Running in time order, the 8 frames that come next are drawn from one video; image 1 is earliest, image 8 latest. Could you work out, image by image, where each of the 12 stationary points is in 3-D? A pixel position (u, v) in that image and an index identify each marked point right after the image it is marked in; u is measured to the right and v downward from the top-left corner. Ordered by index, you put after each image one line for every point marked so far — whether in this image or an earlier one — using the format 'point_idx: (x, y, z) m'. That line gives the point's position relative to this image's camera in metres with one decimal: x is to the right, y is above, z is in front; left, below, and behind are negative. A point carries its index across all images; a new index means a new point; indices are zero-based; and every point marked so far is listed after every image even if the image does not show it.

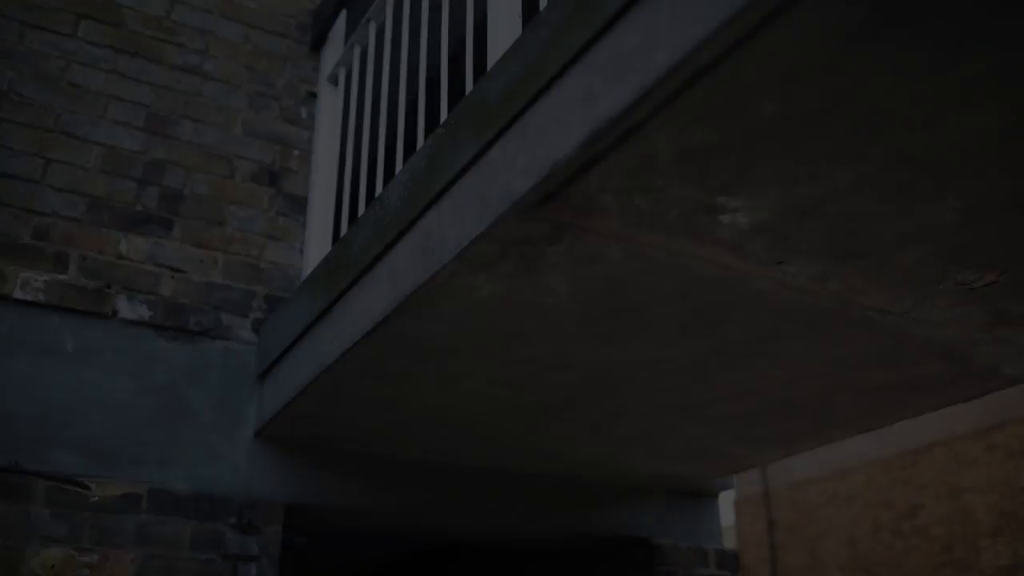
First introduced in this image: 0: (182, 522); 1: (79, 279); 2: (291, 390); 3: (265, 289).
0: (-0.9, -0.6, +2.7) m
1: (-1.2, 0.0, +2.8) m
2: (-0.6, -0.3, +2.7) m
3: (-0.8, 0.0, +3.1) m
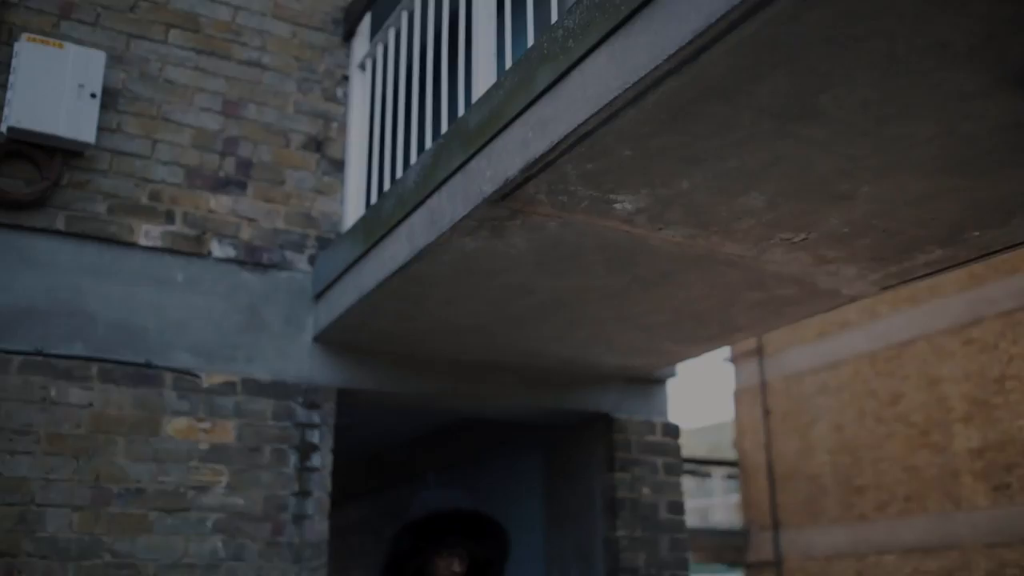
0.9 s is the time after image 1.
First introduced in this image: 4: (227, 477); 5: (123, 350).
0: (-0.9, -0.4, +3.8) m
1: (-1.3, +0.2, +3.9) m
2: (-0.6, -0.1, +3.8) m
3: (-0.8, +0.2, +4.1) m
4: (-1.0, -0.7, +3.7) m
5: (-1.4, -0.2, +3.6) m
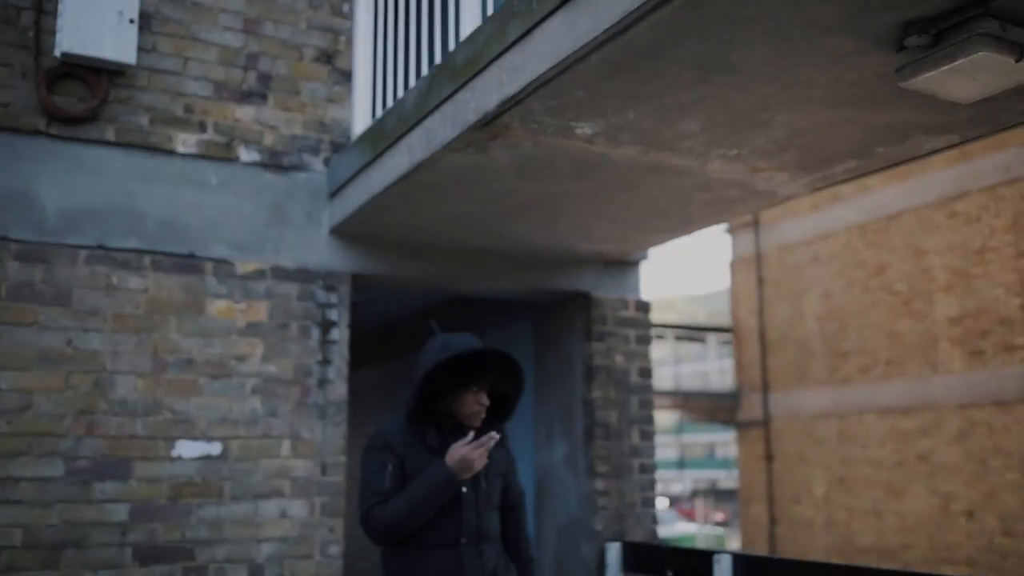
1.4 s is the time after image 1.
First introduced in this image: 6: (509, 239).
0: (-1.0, 0.0, +4.5) m
1: (-1.3, +0.7, +4.5) m
2: (-0.7, +0.4, +4.4) m
3: (-0.9, +0.7, +4.7) m
4: (-1.1, -0.3, +4.4) m
5: (-1.5, +0.2, +4.3) m
6: (0.0, +0.2, +4.7) m
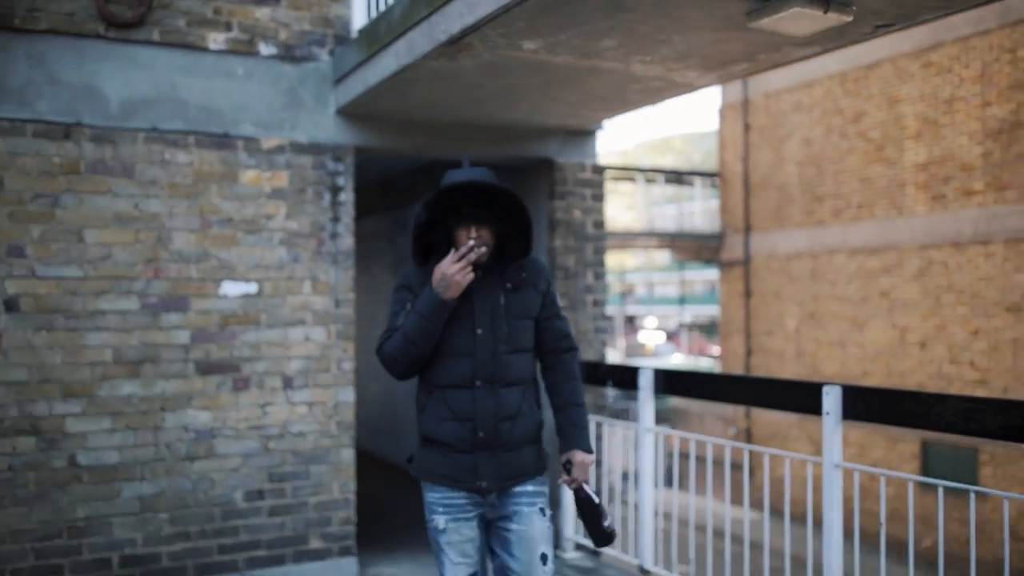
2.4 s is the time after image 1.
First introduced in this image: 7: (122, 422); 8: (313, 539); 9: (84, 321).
0: (-1.1, +0.7, +5.6) m
1: (-1.5, +1.4, +5.4) m
2: (-0.8, +1.0, +5.4) m
3: (-1.0, +1.5, +5.7) m
4: (-1.2, +0.4, +5.5) m
5: (-1.6, +0.9, +5.3) m
6: (-0.2, +1.0, +5.8) m
7: (-2.0, -0.7, +5.1) m
8: (-1.1, -1.4, +5.5) m
9: (-2.1, -0.2, +5.1) m
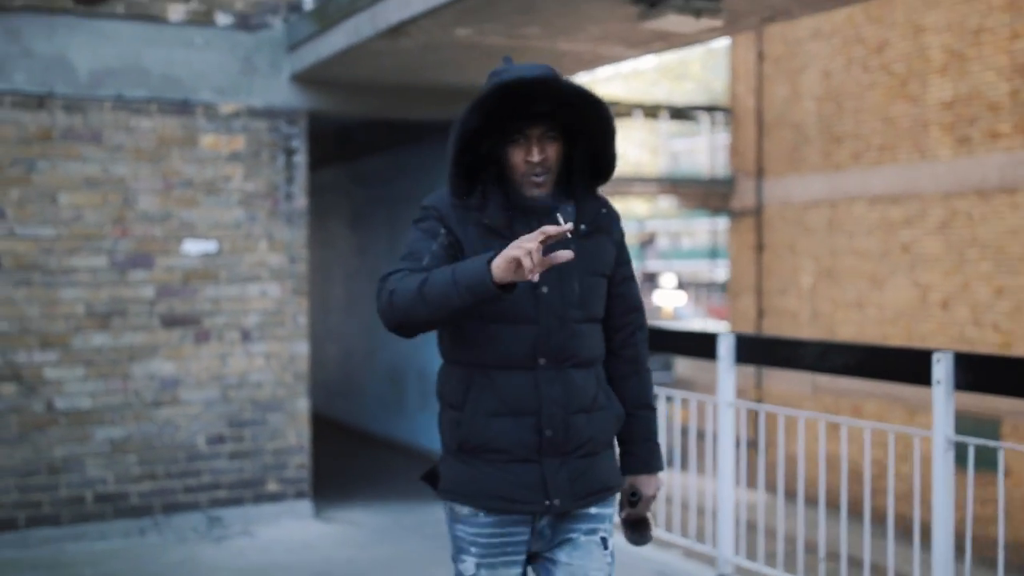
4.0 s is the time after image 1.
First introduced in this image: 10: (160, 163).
0: (-1.4, +1.0, +5.8) m
1: (-1.8, +1.6, +5.7) m
2: (-1.2, +1.3, +5.6) m
3: (-1.3, +1.7, +5.9) m
4: (-1.5, +0.7, +5.8) m
5: (-1.9, +1.1, +5.7) m
6: (-0.4, +1.2, +5.9) m
7: (-2.3, -0.5, +5.6) m
8: (-1.4, -1.1, +5.9) m
9: (-2.5, +0.1, +5.5) m
10: (-2.0, +0.7, +5.7) m
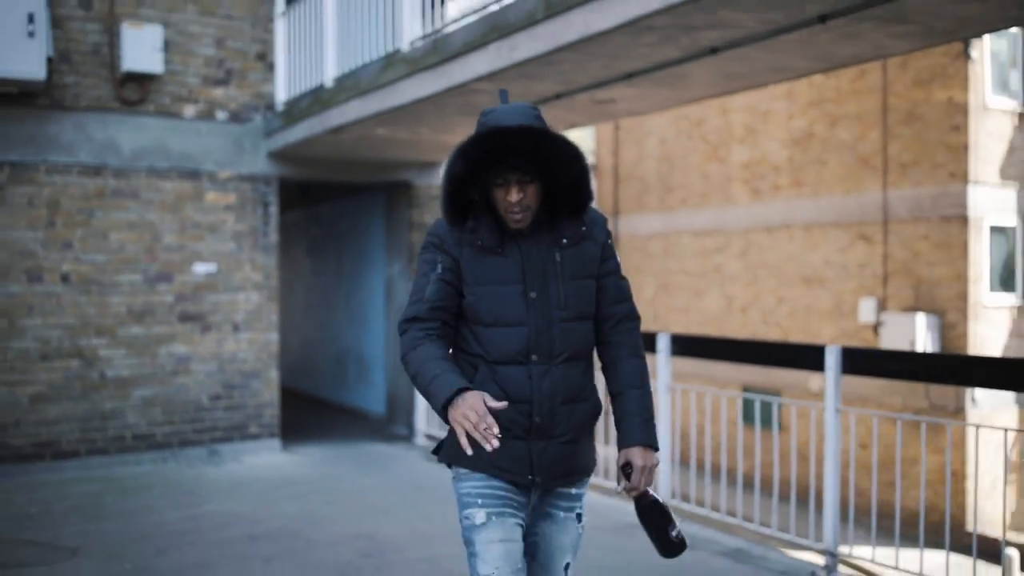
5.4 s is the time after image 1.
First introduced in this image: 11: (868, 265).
0: (-2.3, +0.9, +8.6) m
1: (-2.6, +1.5, +8.5) m
2: (-2.0, +1.2, +8.5) m
3: (-2.1, +1.6, +8.7) m
4: (-2.4, +0.6, +8.6) m
5: (-2.8, +1.0, +8.4) m
6: (-1.3, +1.2, +8.8) m
7: (-3.1, -0.5, +8.3) m
8: (-2.2, -1.2, +8.6) m
9: (-3.3, 0.0, +8.3) m
10: (-2.8, +0.6, +8.4) m
11: (+3.6, +0.2, +10.0) m
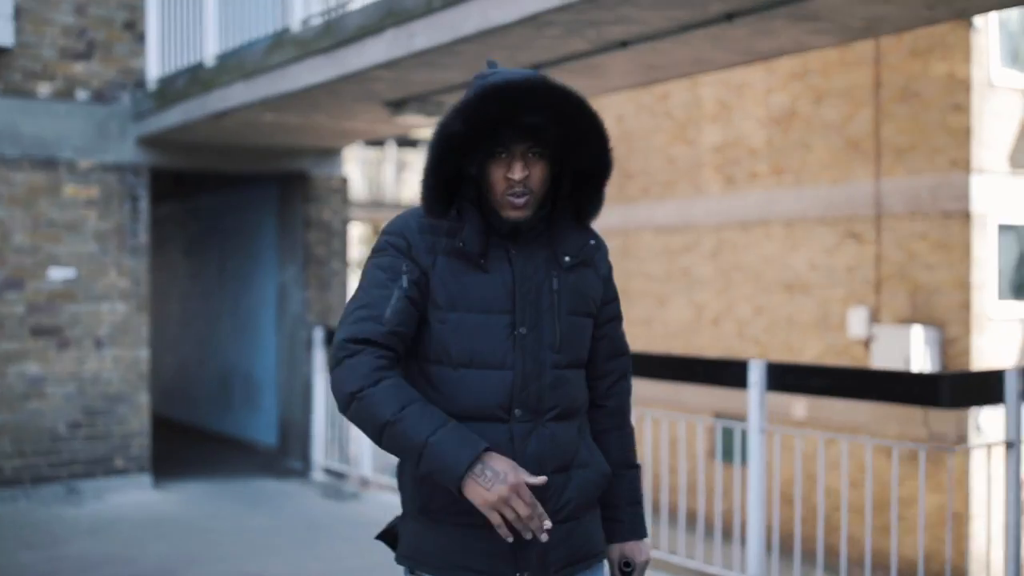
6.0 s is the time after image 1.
0: (-2.9, +0.8, +7.4) m
1: (-3.2, +1.5, +7.3) m
2: (-2.6, +1.2, +7.2) m
3: (-2.8, +1.6, +7.5) m
4: (-3.0, +0.5, +7.3) m
5: (-3.4, +1.0, +7.2) m
6: (-1.9, +1.1, +7.5) m
7: (-3.8, -0.6, +7.1) m
8: (-2.9, -1.3, +7.4) m
9: (-3.9, -0.1, +7.0) m
10: (-3.4, +0.6, +7.2) m
11: (+3.0, +0.2, +8.6) m
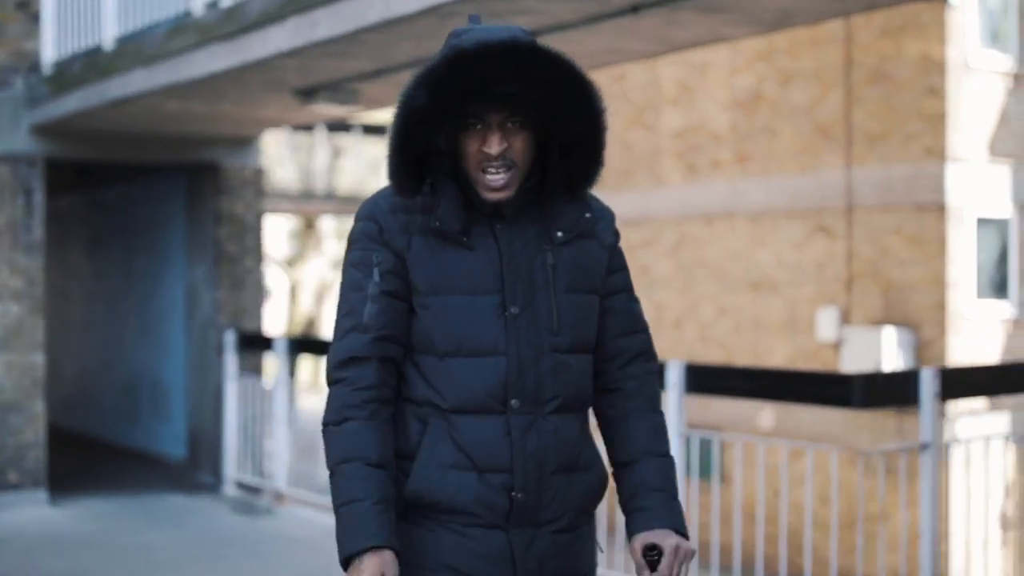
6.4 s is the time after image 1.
0: (-3.4, +0.8, +6.8) m
1: (-3.8, +1.5, +6.7) m
2: (-3.1, +1.2, +6.7) m
3: (-3.3, +1.6, +6.9) m
4: (-3.5, +0.5, +6.8) m
5: (-3.9, +1.0, +6.7) m
6: (-2.4, +1.1, +6.9) m
7: (-4.3, -0.6, +6.6) m
8: (-3.4, -1.3, +6.8) m
9: (-4.5, -0.1, +6.5) m
10: (-4.0, +0.6, +6.7) m
11: (+2.5, +0.2, +7.9) m
